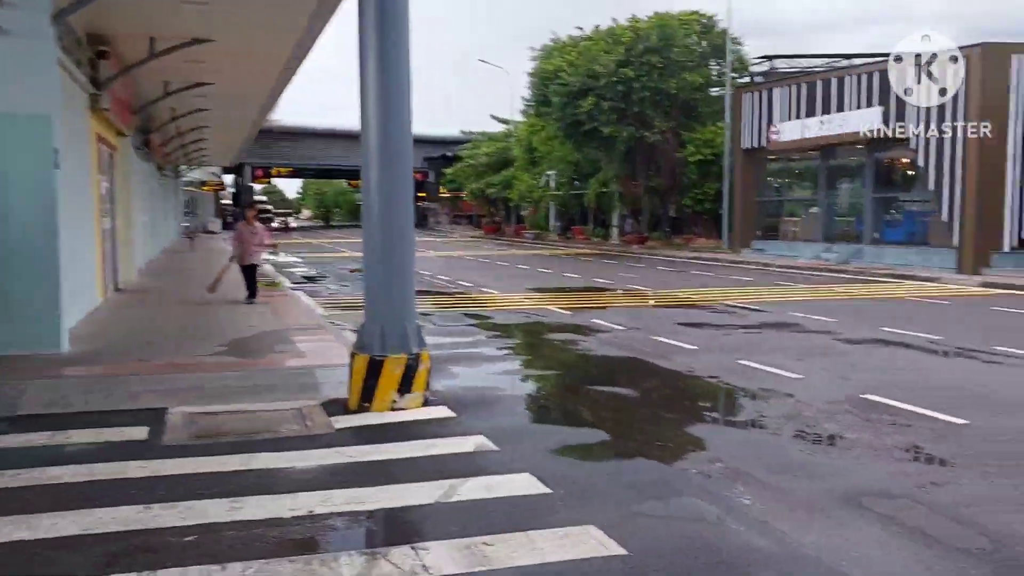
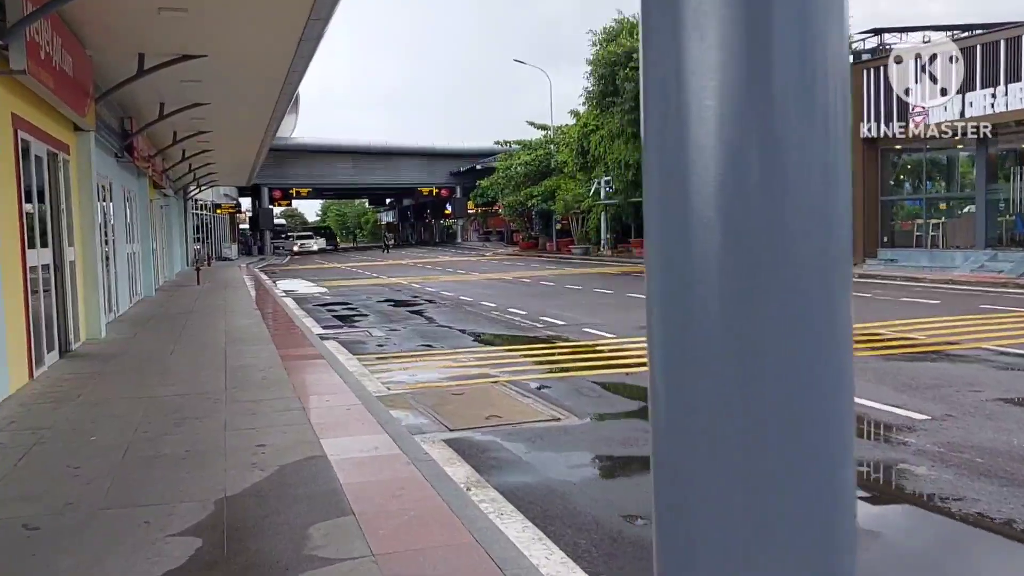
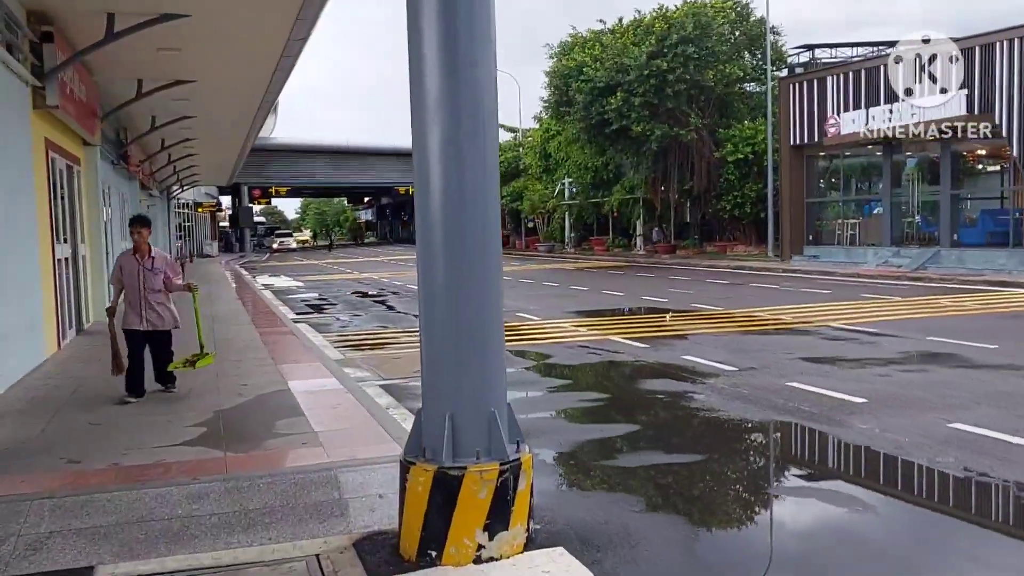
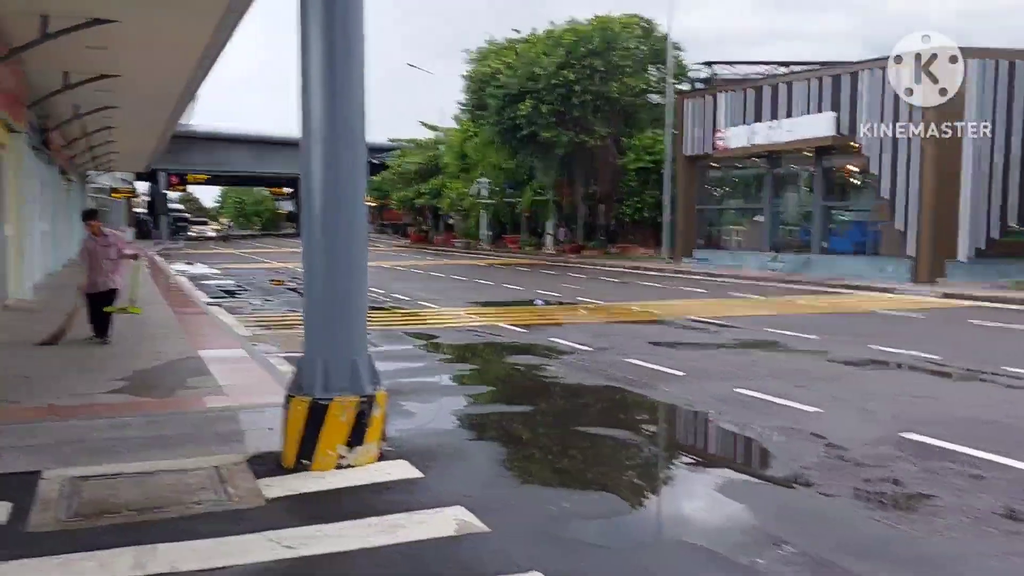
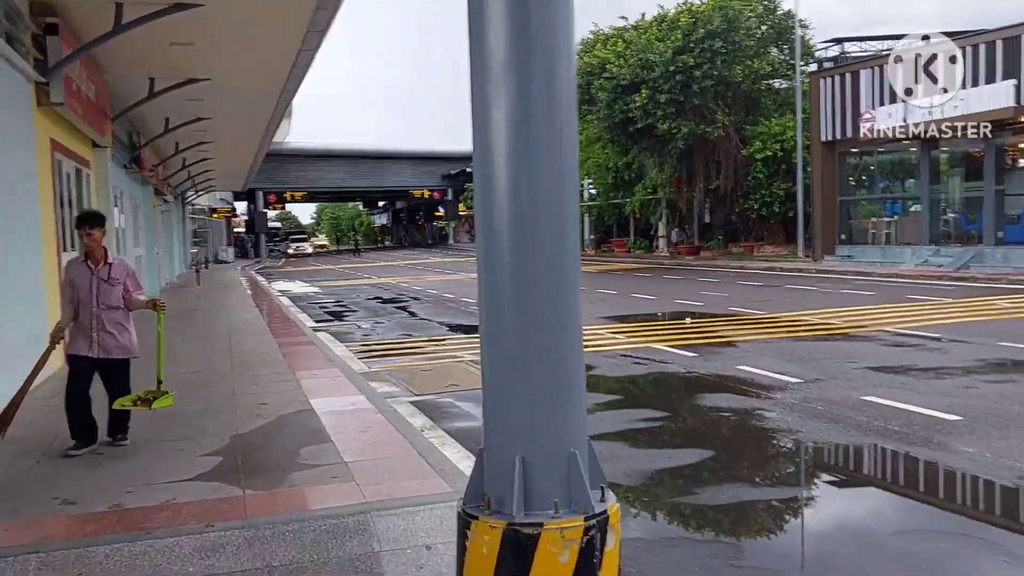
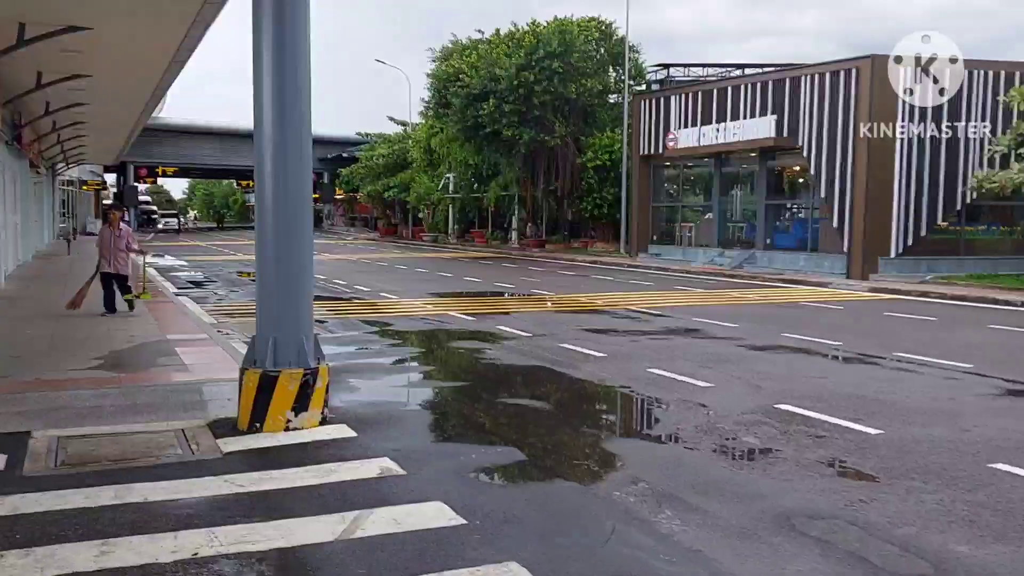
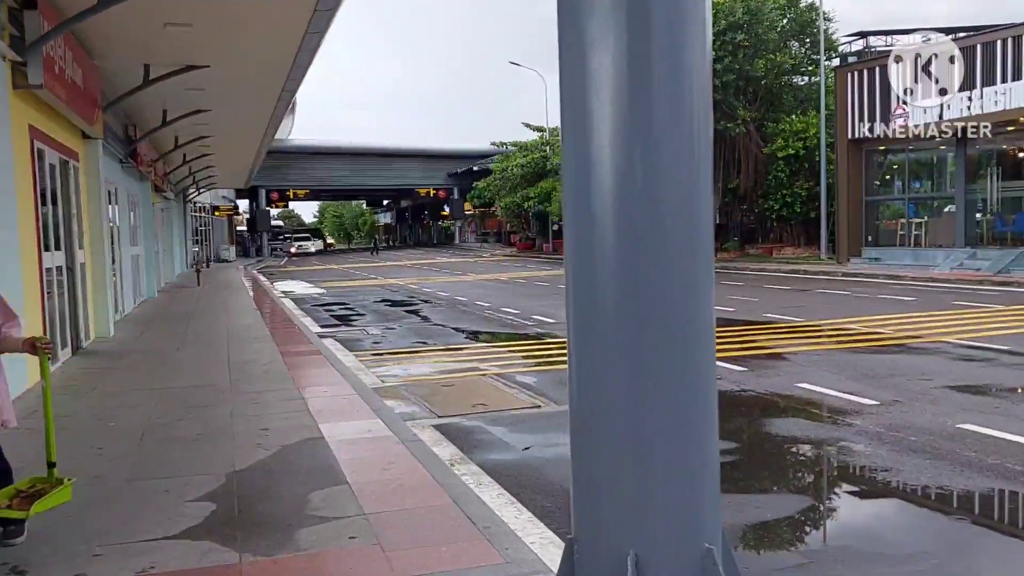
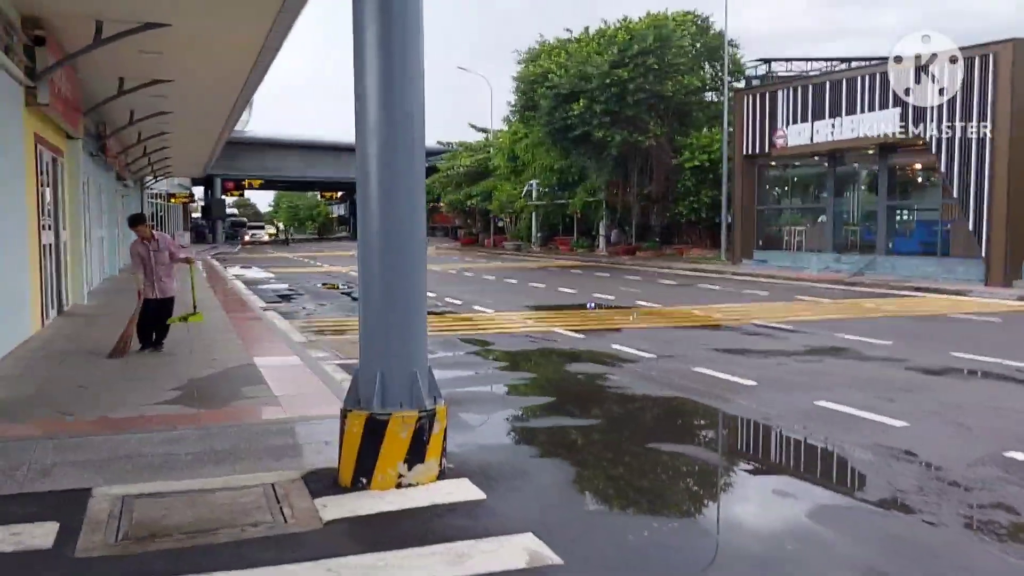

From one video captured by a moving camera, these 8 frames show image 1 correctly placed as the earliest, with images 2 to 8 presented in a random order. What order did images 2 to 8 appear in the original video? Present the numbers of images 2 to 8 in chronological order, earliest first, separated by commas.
6, 4, 8, 3, 5, 7, 2
